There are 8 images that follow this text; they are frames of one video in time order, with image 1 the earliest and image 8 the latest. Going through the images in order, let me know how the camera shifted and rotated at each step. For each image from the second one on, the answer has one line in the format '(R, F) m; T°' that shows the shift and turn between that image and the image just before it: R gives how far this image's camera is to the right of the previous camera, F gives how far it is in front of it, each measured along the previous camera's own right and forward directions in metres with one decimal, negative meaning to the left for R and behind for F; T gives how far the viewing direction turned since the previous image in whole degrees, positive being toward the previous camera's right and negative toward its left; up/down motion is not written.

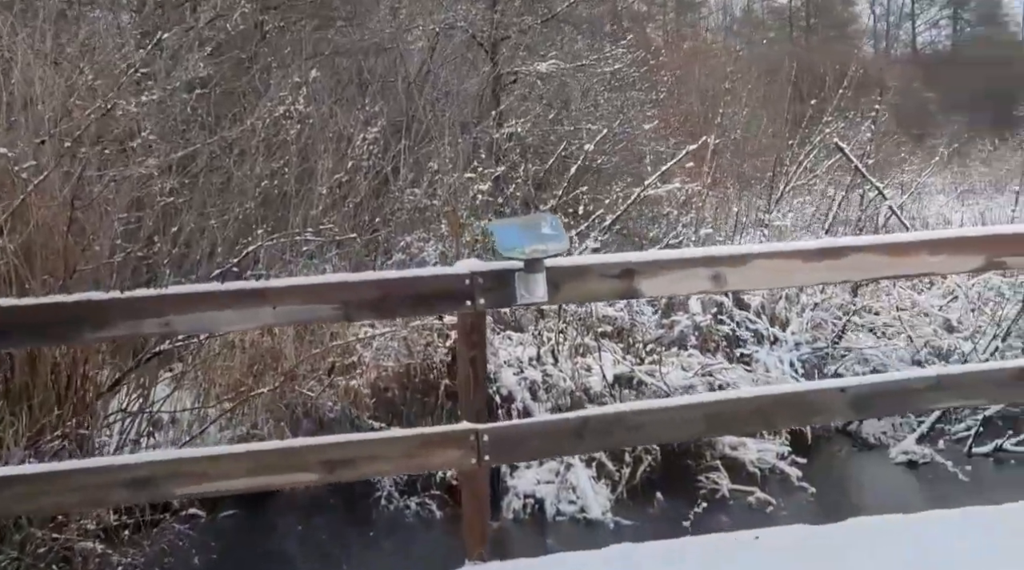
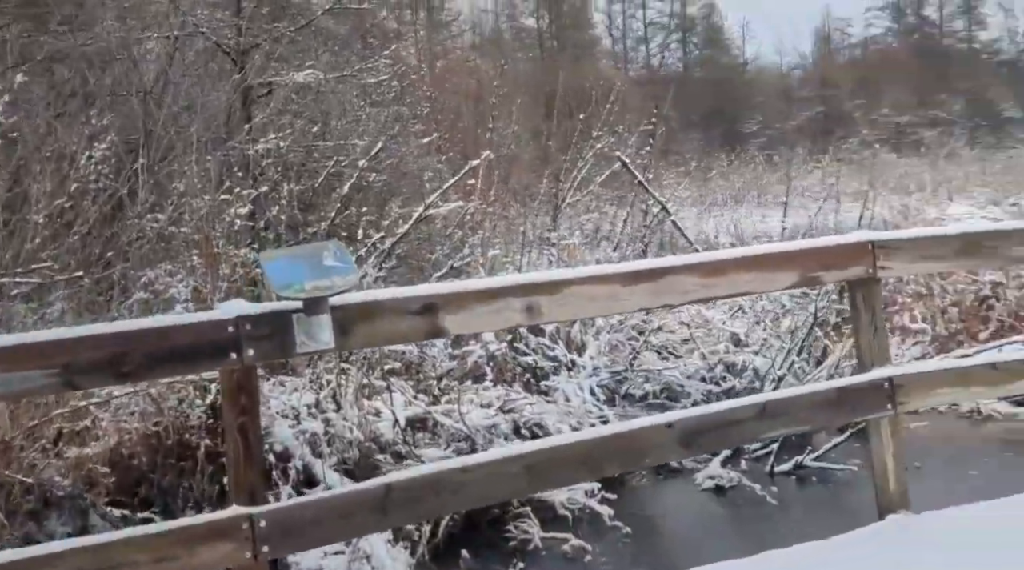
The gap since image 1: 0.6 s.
(-0.1, +0.6) m; +15°
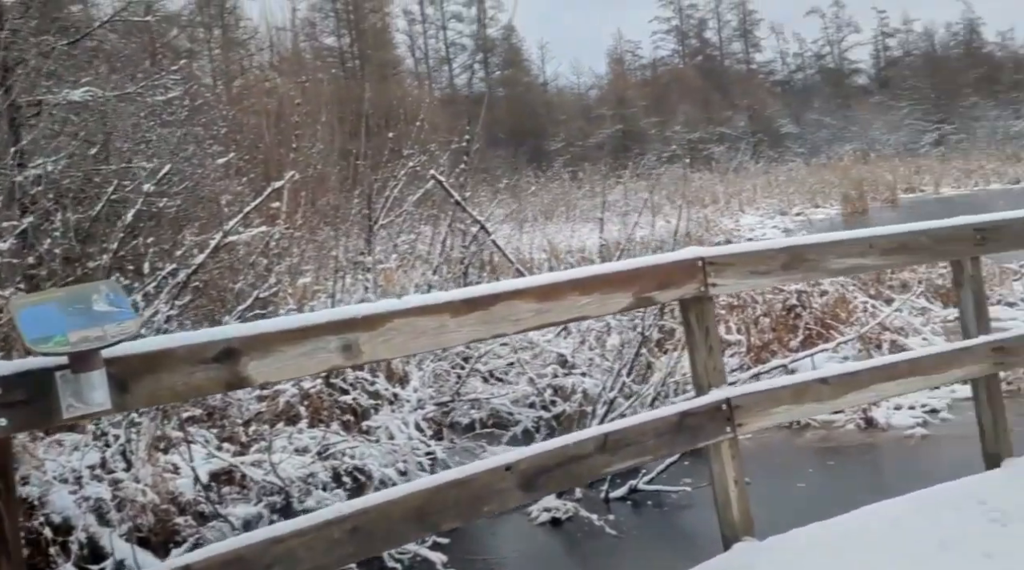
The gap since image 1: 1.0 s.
(0.0, +0.4) m; +12°
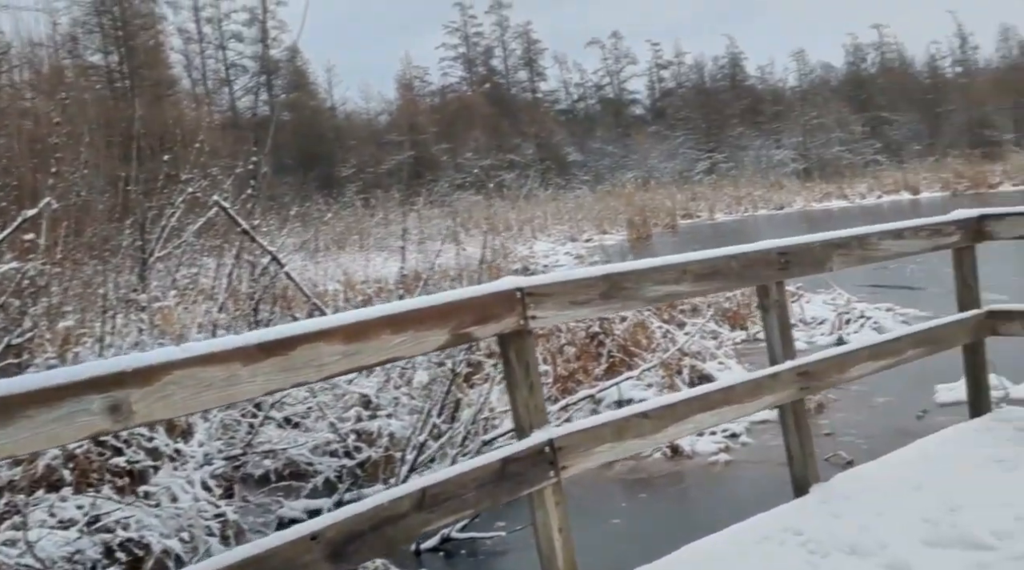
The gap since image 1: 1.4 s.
(0.0, +0.3) m; +13°
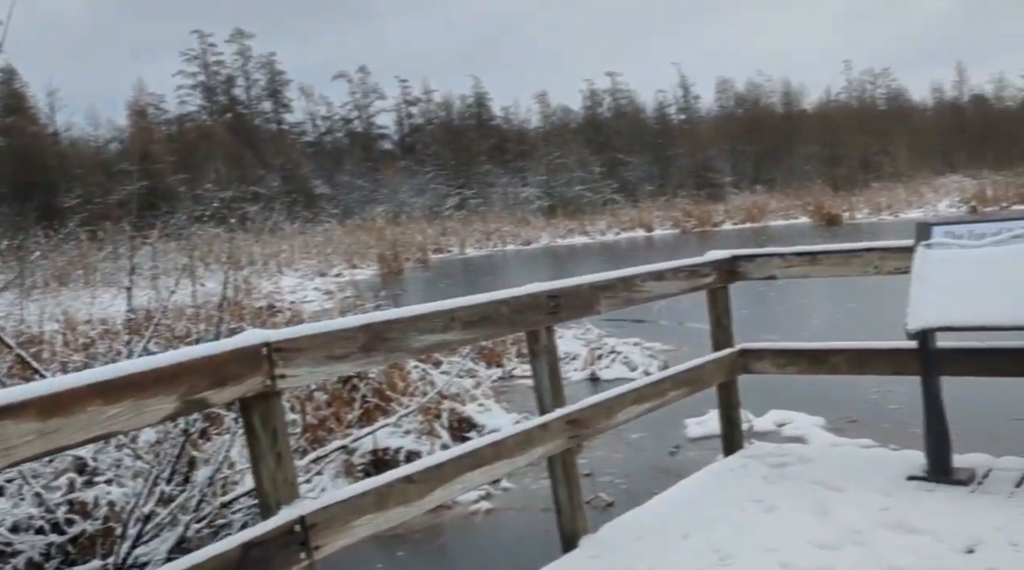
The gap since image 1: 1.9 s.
(0.0, +0.3) m; +16°
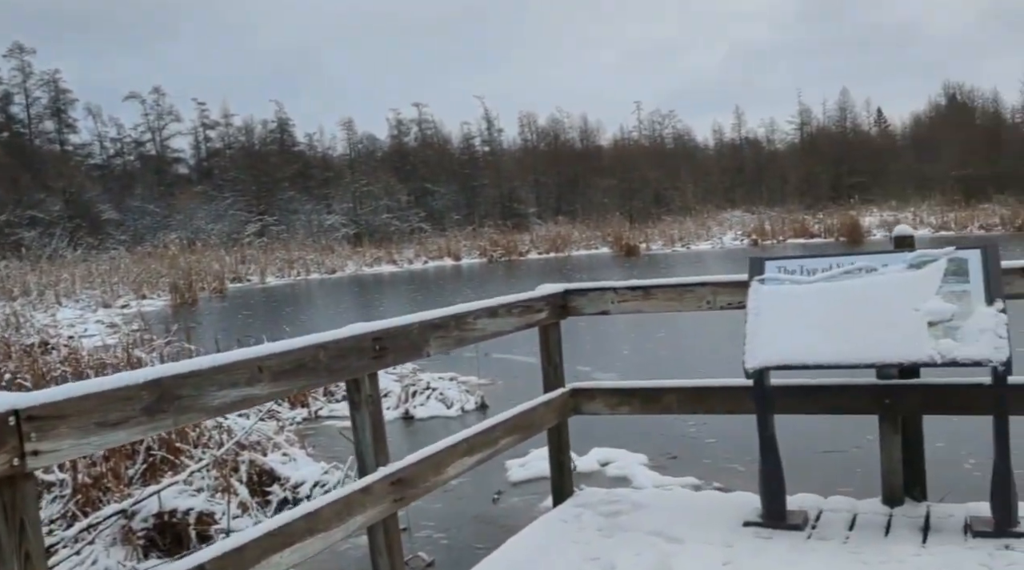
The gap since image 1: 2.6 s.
(0.0, +0.4) m; +12°
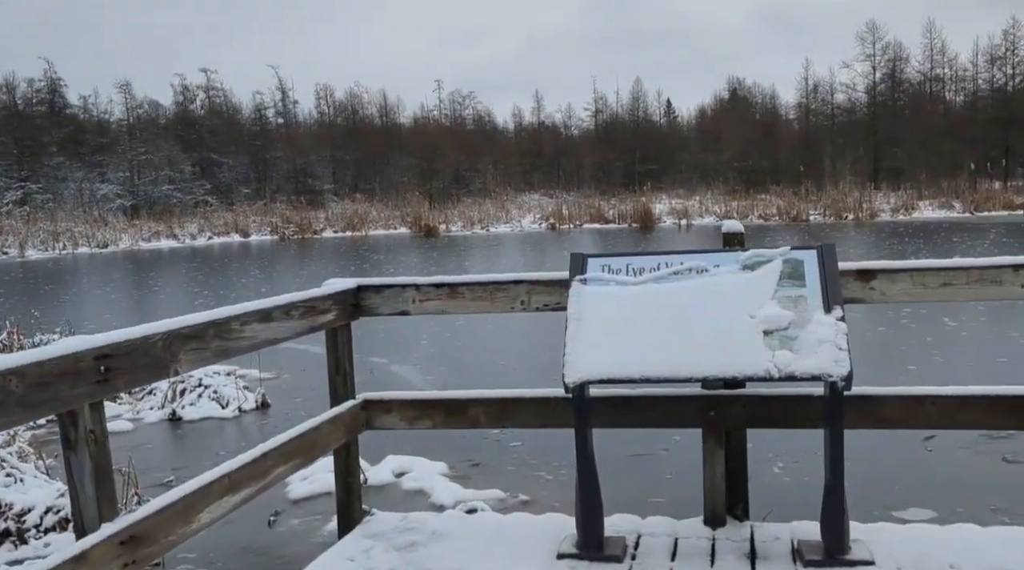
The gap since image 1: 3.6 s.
(+0.1, +0.6) m; +13°
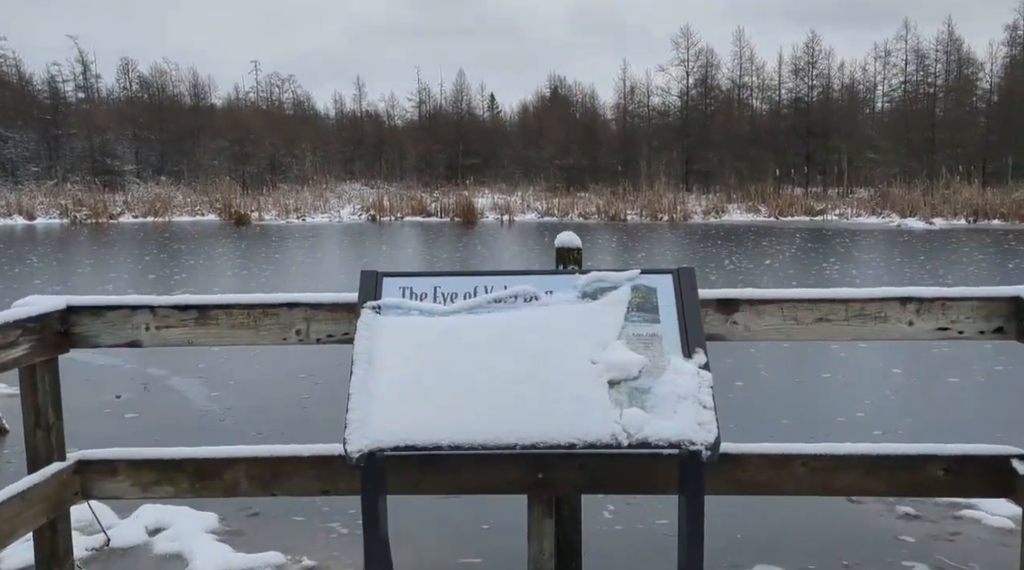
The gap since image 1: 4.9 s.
(+0.1, +0.7) m; +11°
